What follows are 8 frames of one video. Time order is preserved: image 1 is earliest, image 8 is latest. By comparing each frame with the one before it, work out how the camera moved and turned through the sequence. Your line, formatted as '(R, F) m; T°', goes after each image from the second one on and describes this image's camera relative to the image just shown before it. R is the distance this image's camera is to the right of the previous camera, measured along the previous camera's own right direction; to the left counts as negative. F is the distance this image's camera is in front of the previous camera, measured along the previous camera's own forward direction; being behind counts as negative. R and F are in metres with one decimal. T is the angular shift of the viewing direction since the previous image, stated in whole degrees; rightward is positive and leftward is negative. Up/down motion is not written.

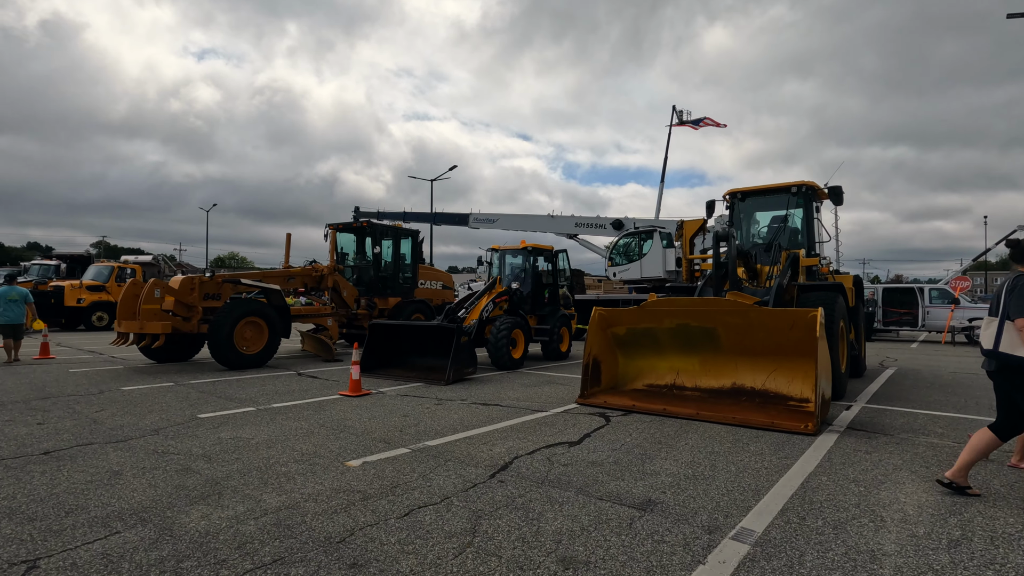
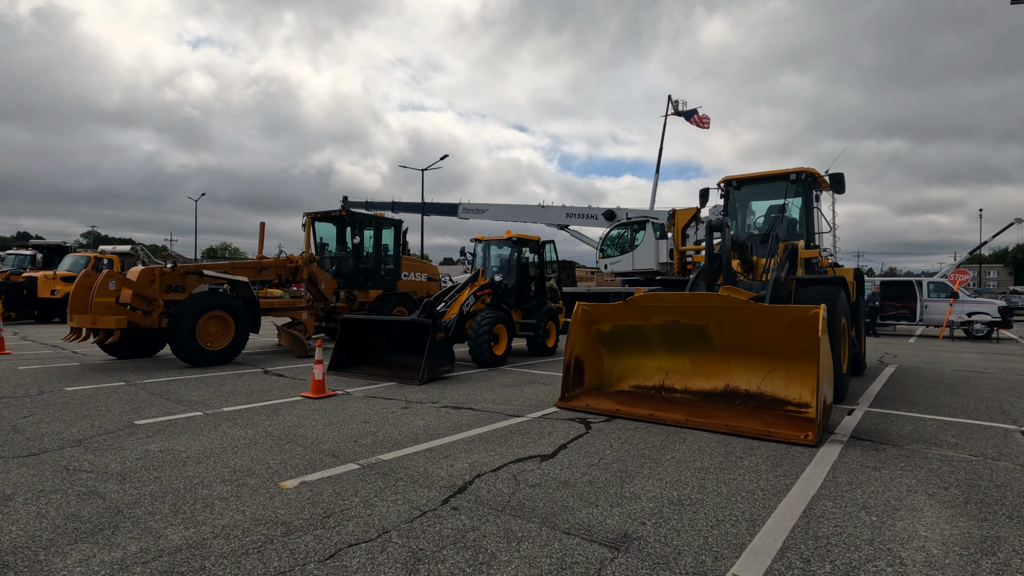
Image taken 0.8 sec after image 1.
(+0.2, +0.5) m; 0°
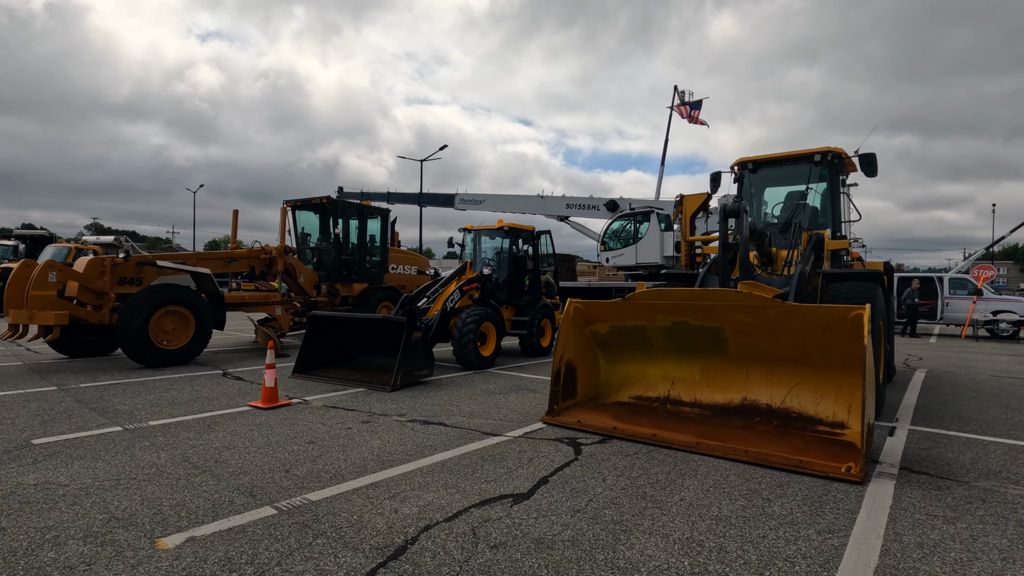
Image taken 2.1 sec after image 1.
(+0.2, +0.9) m; 0°
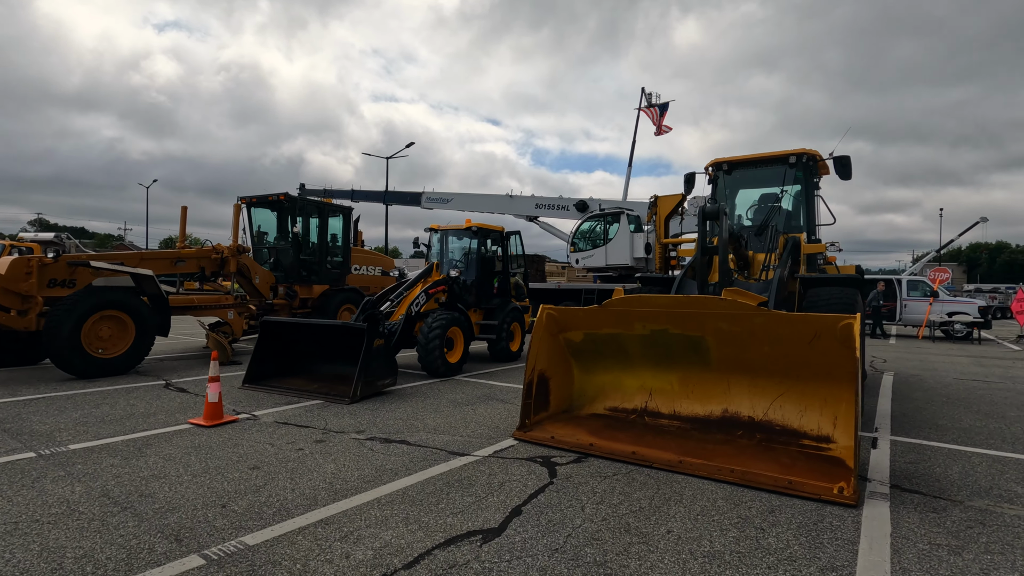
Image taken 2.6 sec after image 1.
(0.0, +0.4) m; +3°
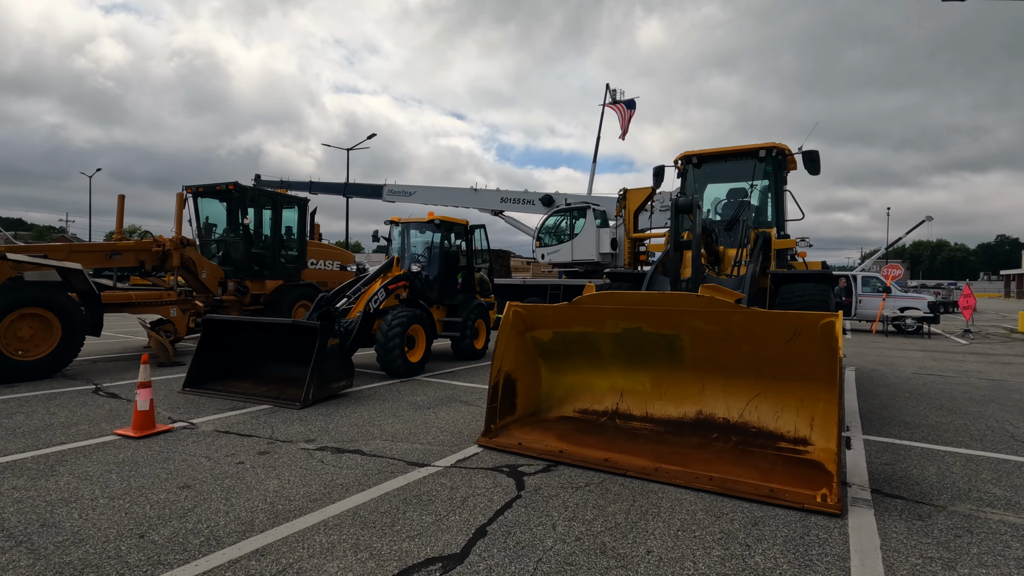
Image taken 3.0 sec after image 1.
(0.0, +0.3) m; +4°
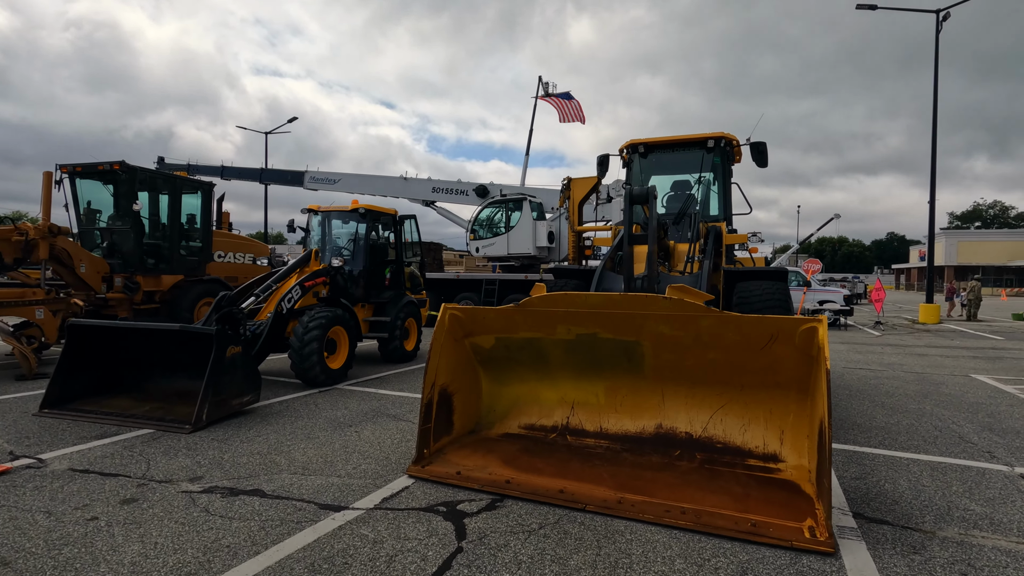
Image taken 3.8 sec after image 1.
(0.0, +0.6) m; +7°
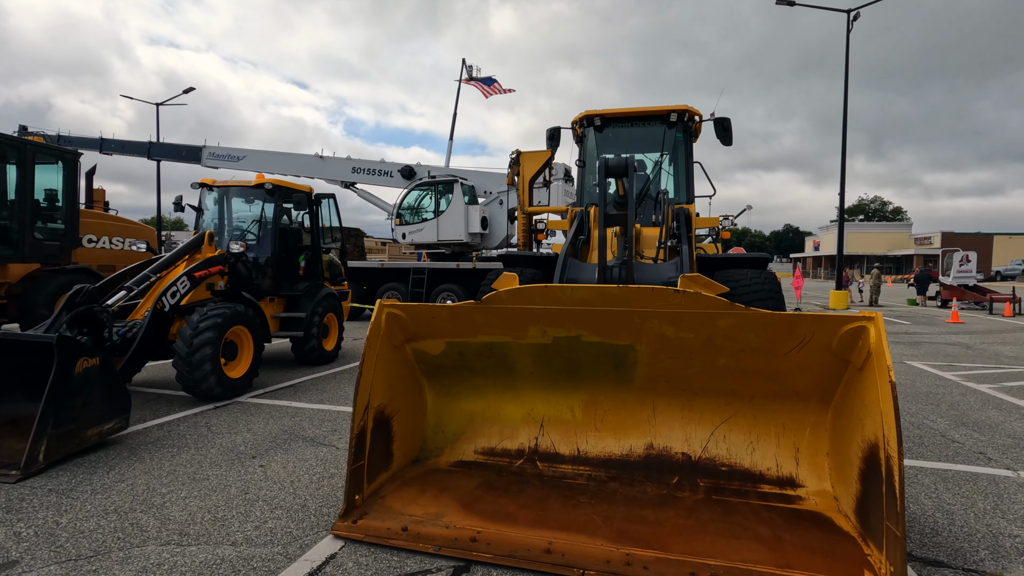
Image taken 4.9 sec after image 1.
(-0.2, +0.9) m; +8°
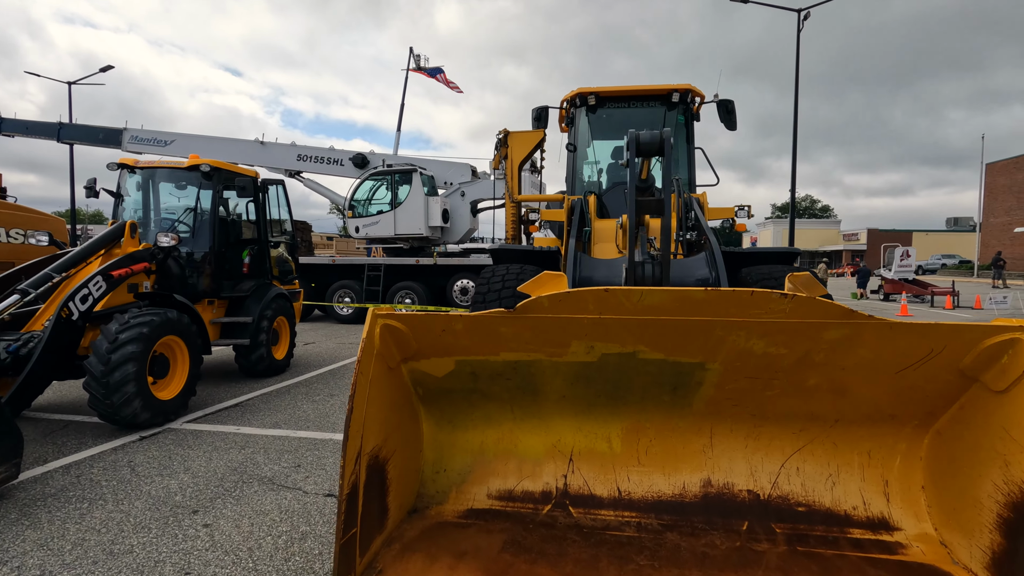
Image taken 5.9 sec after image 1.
(-0.4, +0.7) m; +6°
